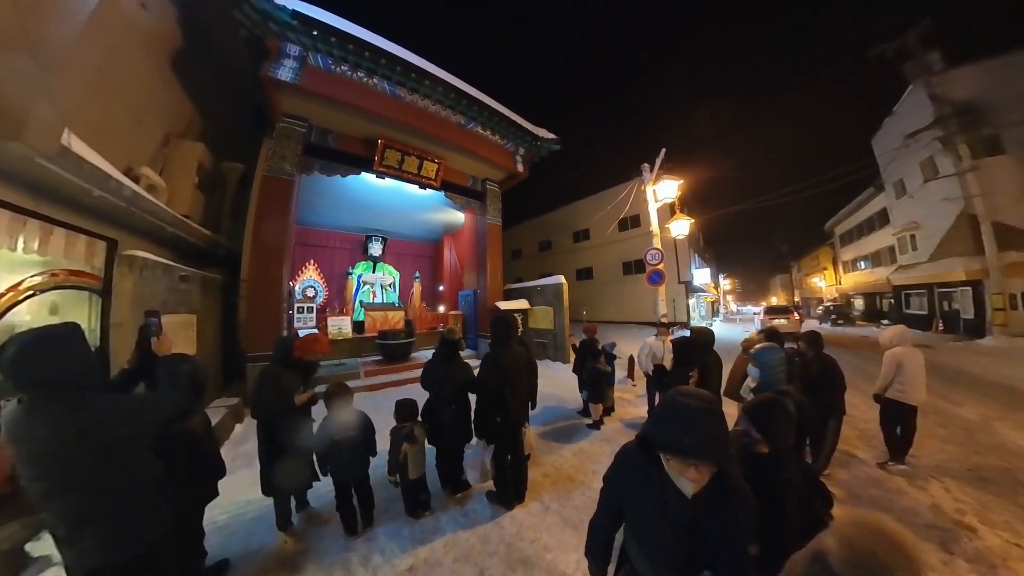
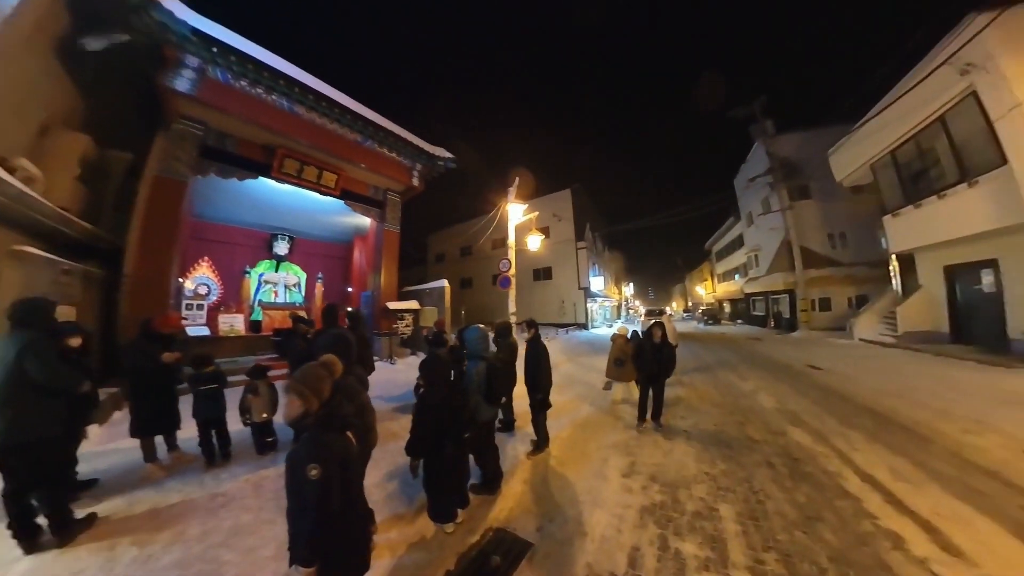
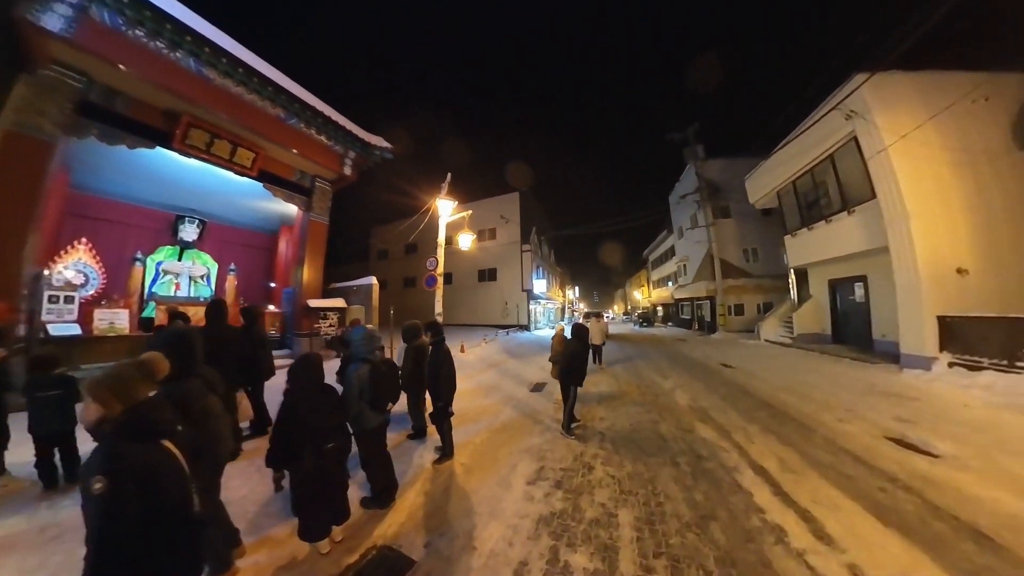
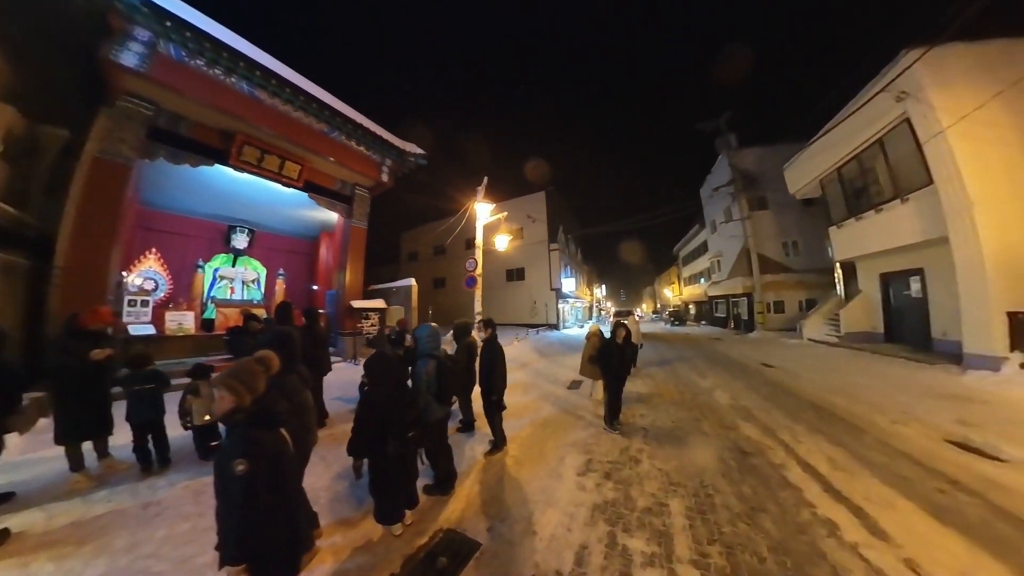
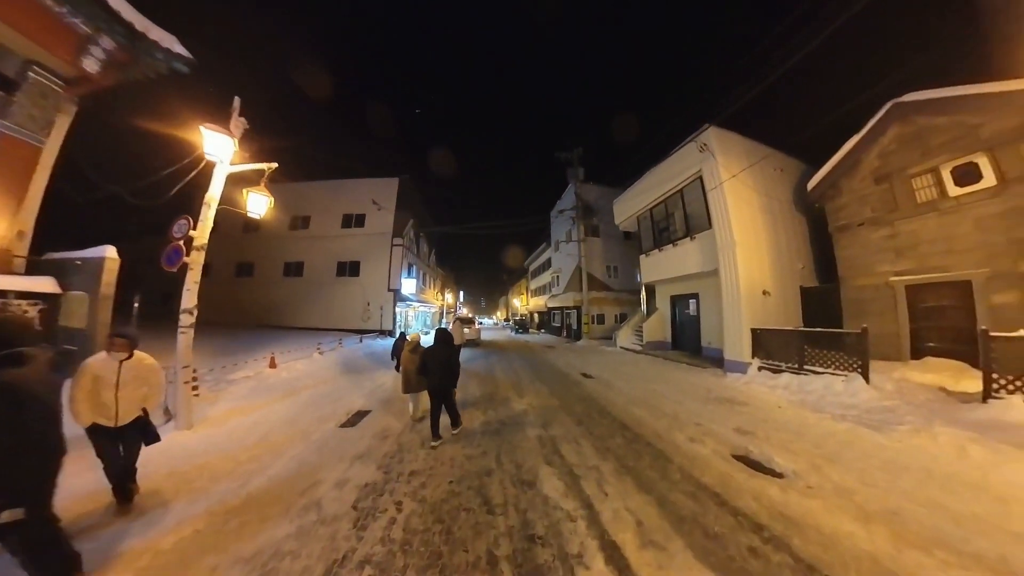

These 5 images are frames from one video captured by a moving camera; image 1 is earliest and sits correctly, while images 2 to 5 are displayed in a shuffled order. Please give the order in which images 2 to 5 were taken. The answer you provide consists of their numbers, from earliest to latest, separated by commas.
2, 4, 3, 5
